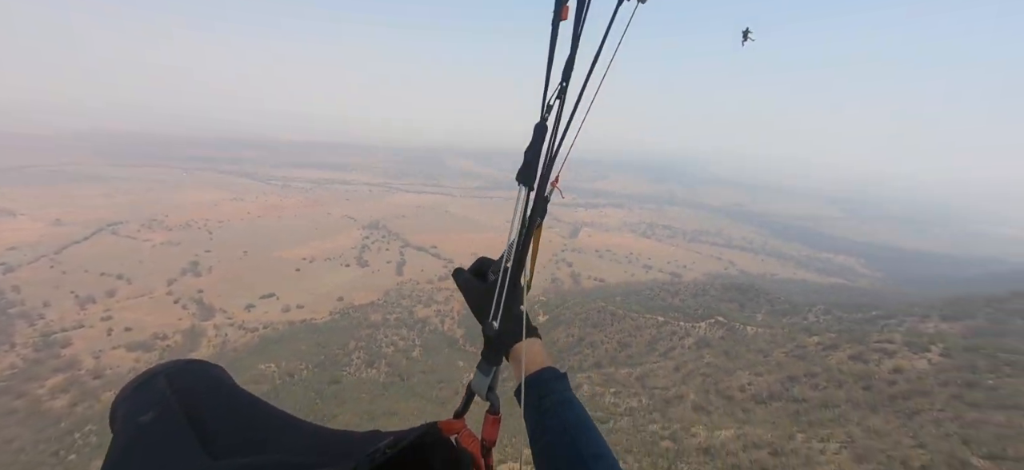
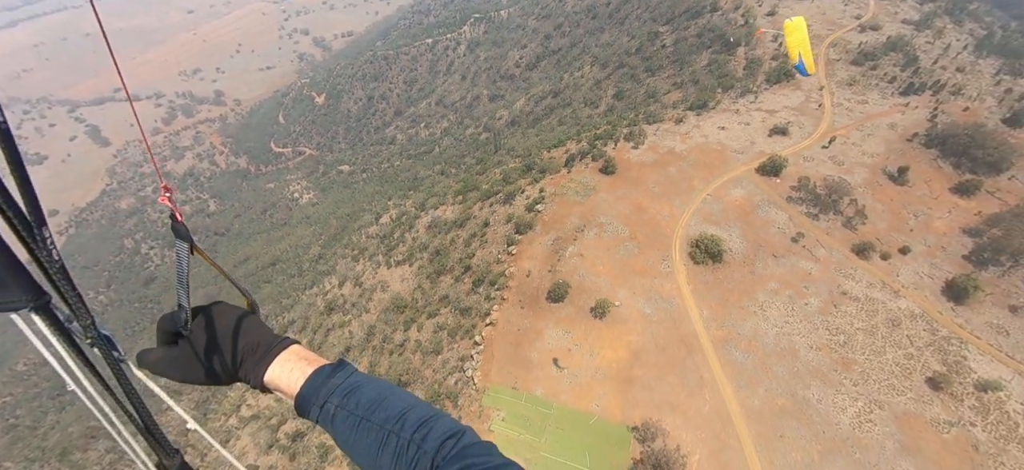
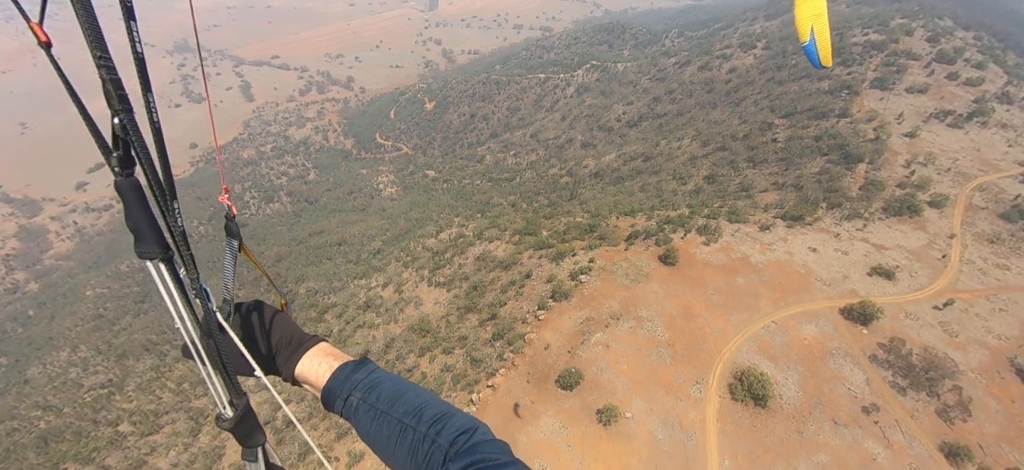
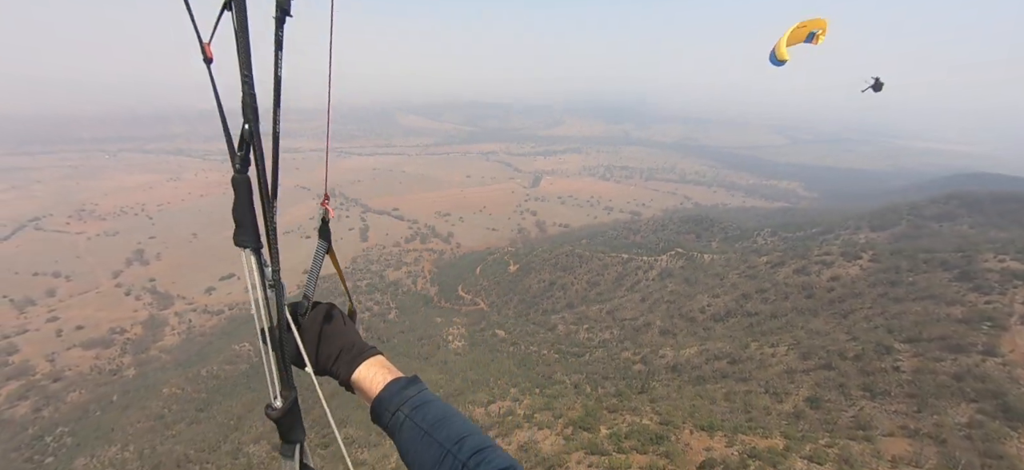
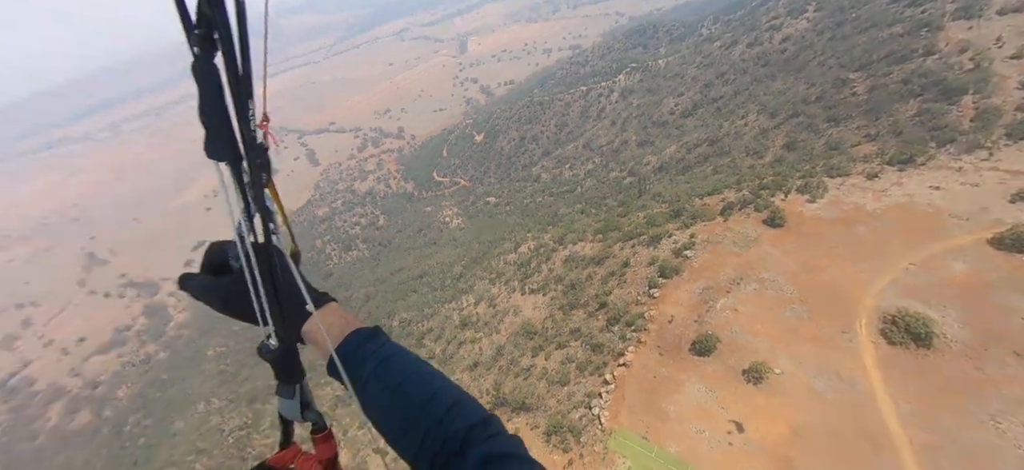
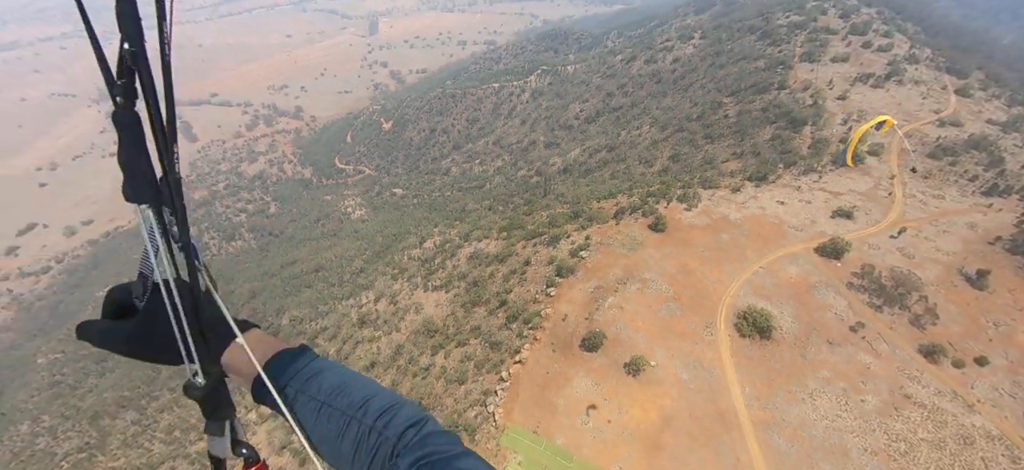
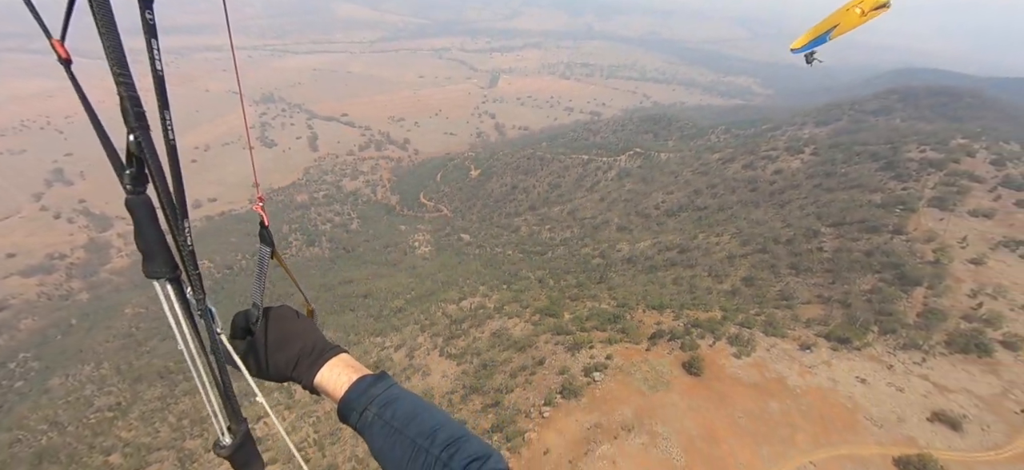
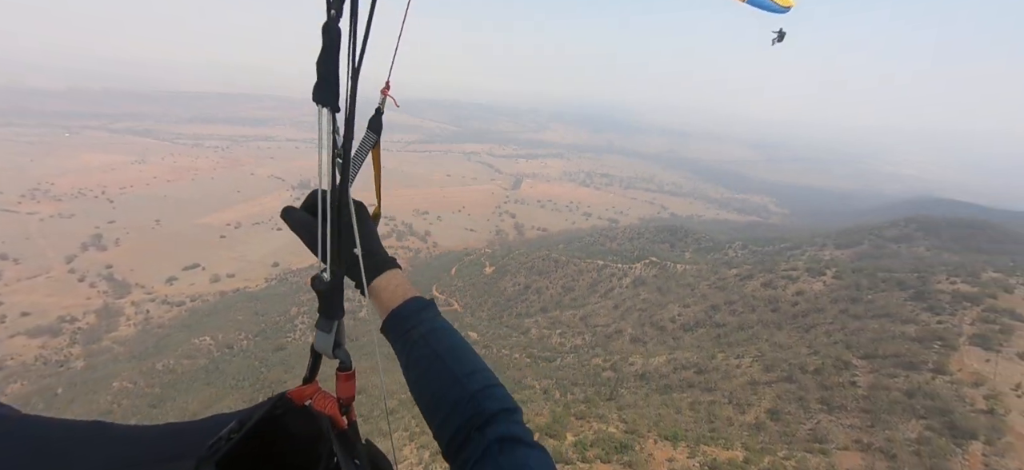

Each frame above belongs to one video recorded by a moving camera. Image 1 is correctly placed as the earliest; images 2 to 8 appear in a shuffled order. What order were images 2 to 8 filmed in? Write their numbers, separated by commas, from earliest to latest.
8, 4, 7, 3, 2, 6, 5
